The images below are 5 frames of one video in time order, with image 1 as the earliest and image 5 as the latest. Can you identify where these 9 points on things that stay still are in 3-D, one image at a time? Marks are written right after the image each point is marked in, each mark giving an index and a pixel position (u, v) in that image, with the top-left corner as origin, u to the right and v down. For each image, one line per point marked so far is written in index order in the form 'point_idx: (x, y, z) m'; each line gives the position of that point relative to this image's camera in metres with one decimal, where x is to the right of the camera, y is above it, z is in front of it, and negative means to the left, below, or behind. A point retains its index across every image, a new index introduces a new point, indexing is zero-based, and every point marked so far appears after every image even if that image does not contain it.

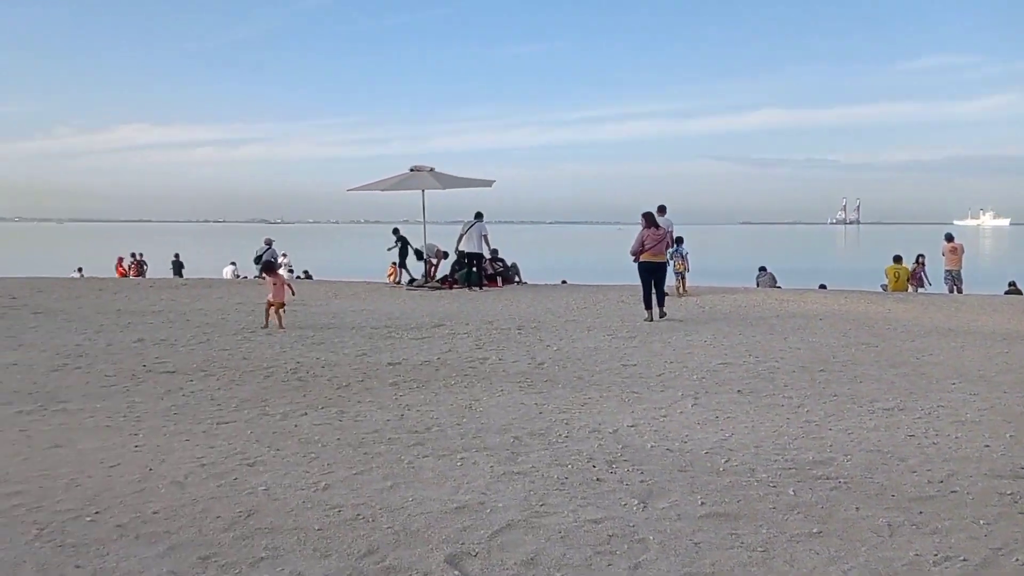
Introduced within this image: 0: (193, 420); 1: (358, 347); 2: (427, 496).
0: (-2.4, -1.0, +6.6) m
1: (-1.8, -0.7, +10.5) m
2: (-0.4, -1.1, +4.7) m
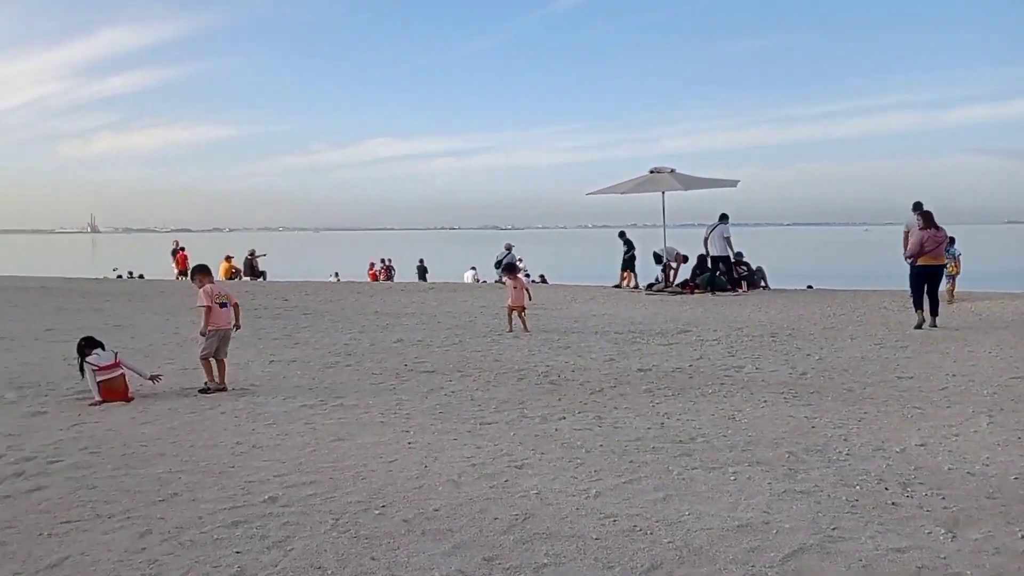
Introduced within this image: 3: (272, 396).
0: (-0.4, -1.0, +6.8) m
1: (+1.1, -0.8, +10.5) m
2: (+1.0, -1.1, +4.5) m
3: (-2.1, -0.9, +7.7) m
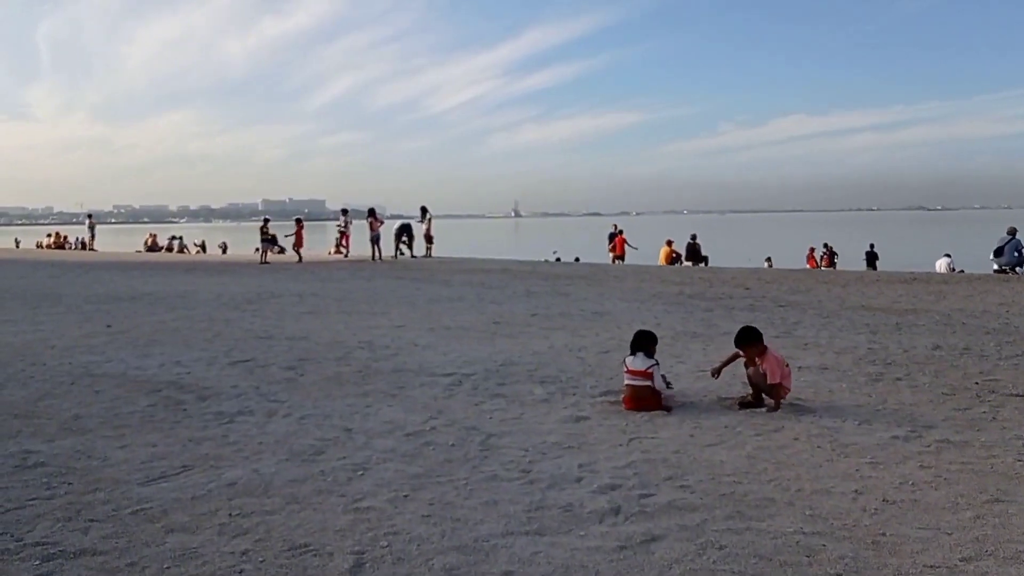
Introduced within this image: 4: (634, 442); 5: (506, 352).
0: (+3.4, -1.0, +4.7) m
1: (+6.4, -0.8, +7.4) m
2: (+3.7, -1.2, +2.0) m
3: (+2.3, -0.9, +6.2) m
4: (+0.8, -1.0, +5.6) m
5: (-0.1, -0.7, +9.3) m
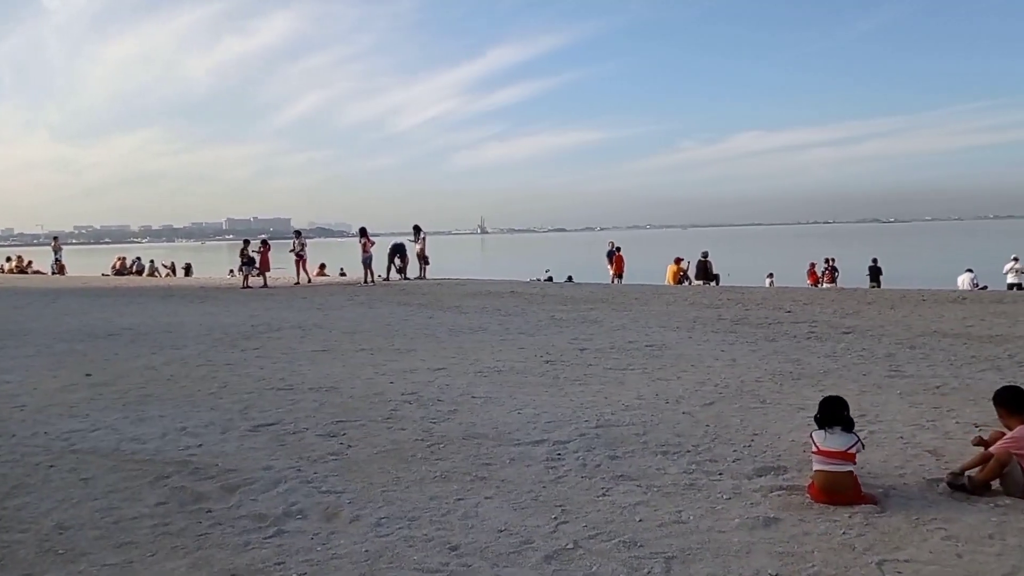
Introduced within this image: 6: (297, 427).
0: (+4.3, -1.3, +3.1) m
1: (+7.1, -1.0, +5.9) m
2: (+4.7, -1.4, +0.4) m
3: (+3.1, -1.1, +4.6) m
4: (+1.6, -1.2, +3.9) m
5: (+0.7, -1.0, +7.5) m
6: (-1.7, -1.1, +7.1) m
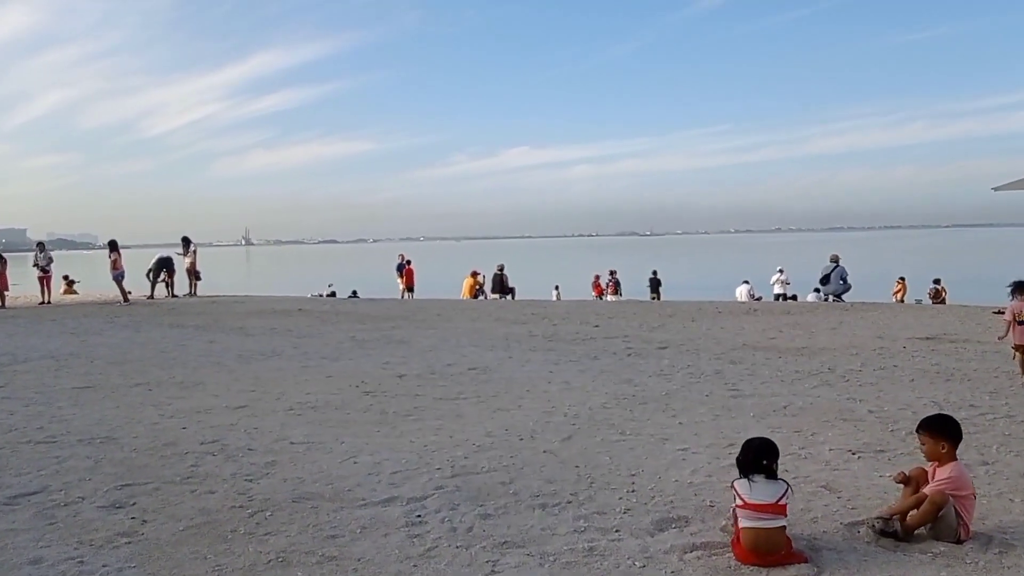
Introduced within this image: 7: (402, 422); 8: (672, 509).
0: (+4.1, -1.3, +3.1) m
1: (+6.1, -1.1, +6.5) m
2: (+5.1, -1.4, +0.6) m
3: (+2.6, -1.3, +4.2) m
4: (+1.3, -1.3, +3.2) m
5: (-0.5, -1.2, +6.5) m
6: (-2.8, -1.3, +5.5) m
7: (-1.0, -1.1, +7.6) m
8: (+0.9, -1.3, +5.1) m
